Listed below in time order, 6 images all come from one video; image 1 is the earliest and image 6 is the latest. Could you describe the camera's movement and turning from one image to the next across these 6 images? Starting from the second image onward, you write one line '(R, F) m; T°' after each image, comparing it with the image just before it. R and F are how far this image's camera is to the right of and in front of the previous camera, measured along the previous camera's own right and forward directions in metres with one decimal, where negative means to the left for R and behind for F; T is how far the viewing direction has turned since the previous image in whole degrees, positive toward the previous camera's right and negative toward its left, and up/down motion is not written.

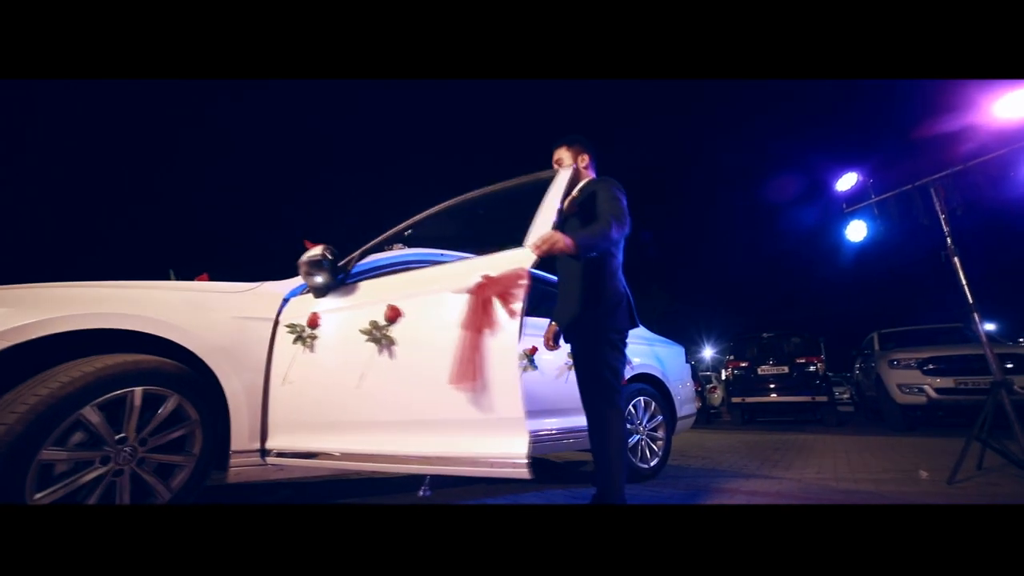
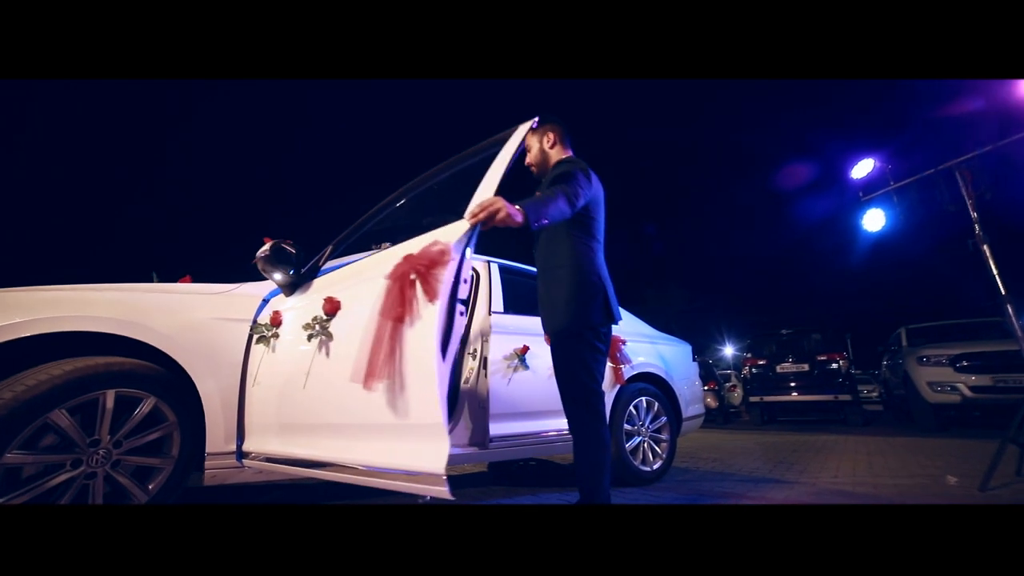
(+0.3, +0.1) m; -3°
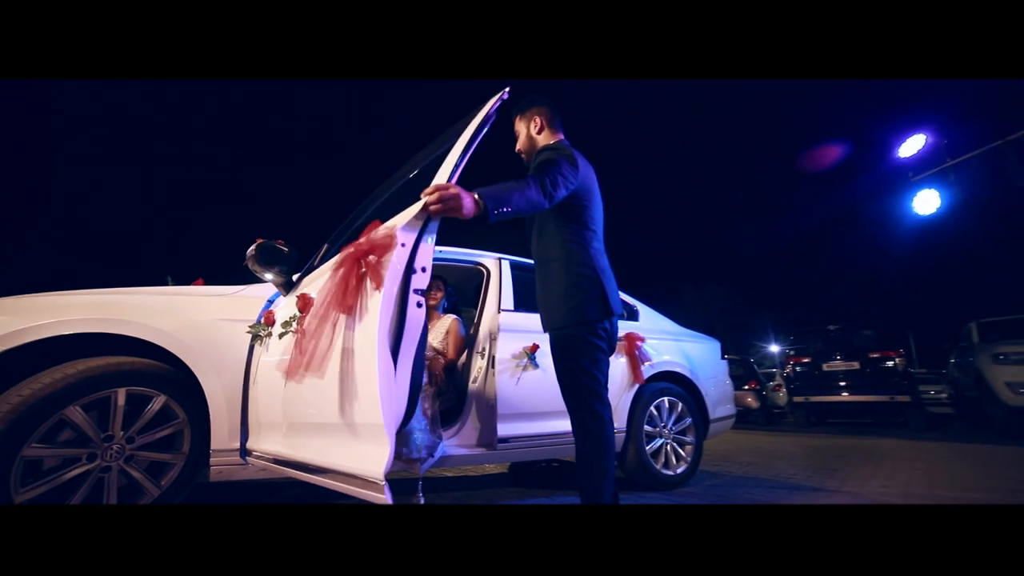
(+0.4, +0.1) m; -6°
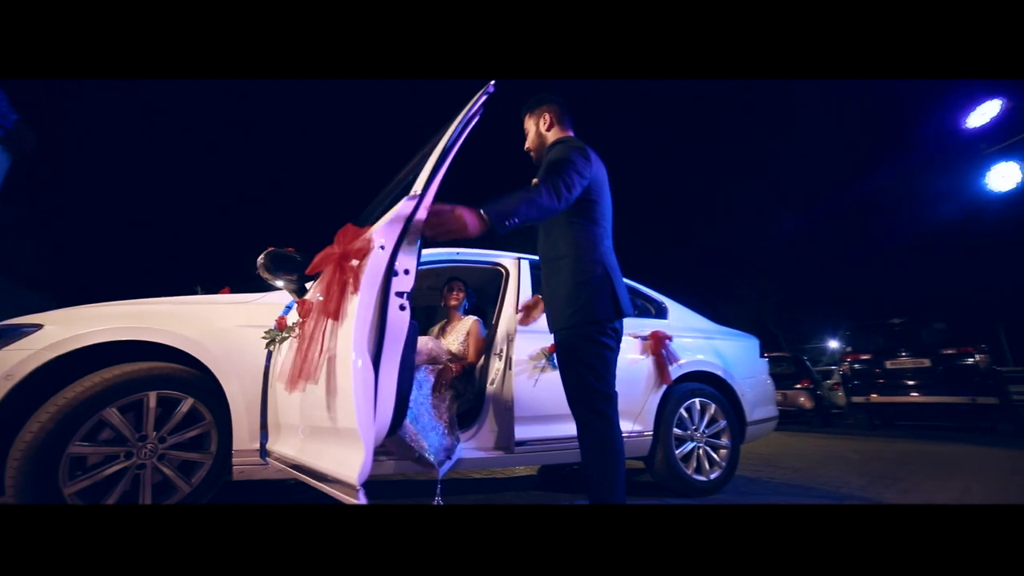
(+0.4, 0.0) m; -7°
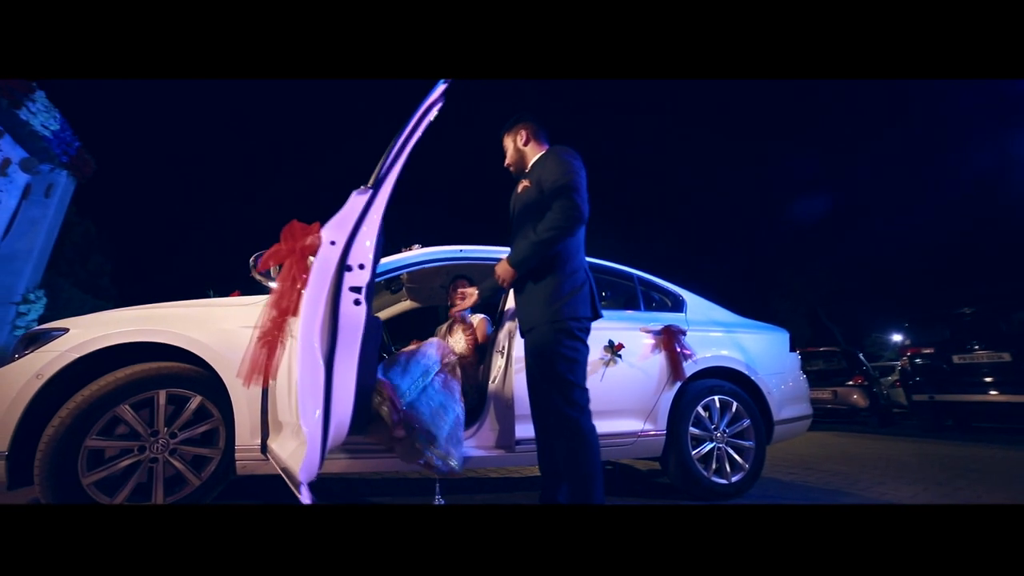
(+0.5, +0.1) m; -8°
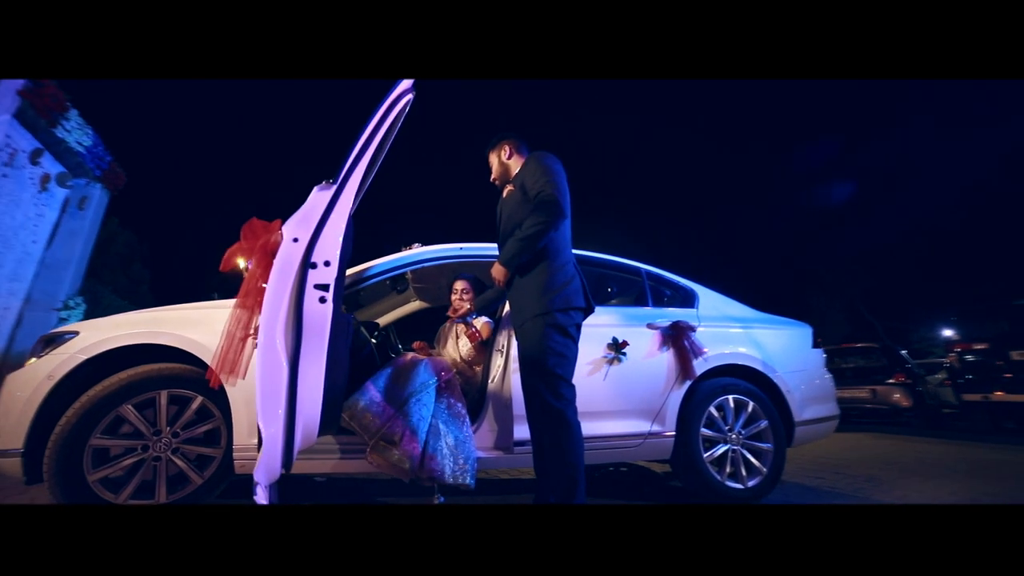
(+0.4, +0.1) m; -5°
